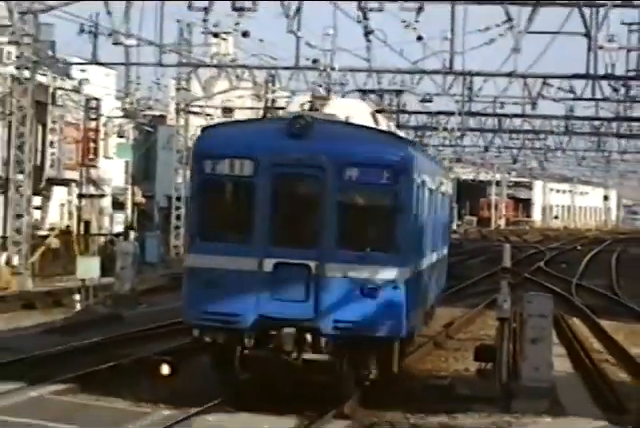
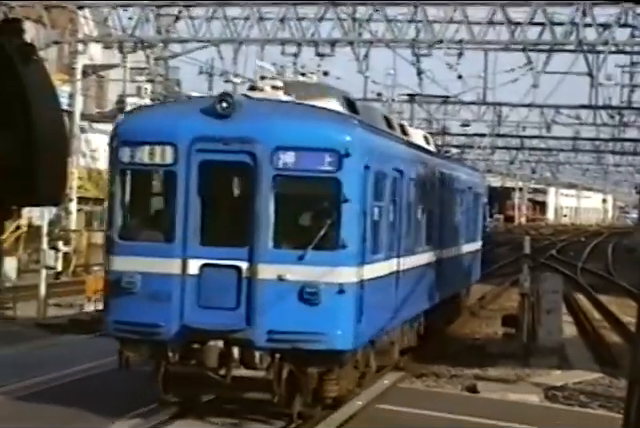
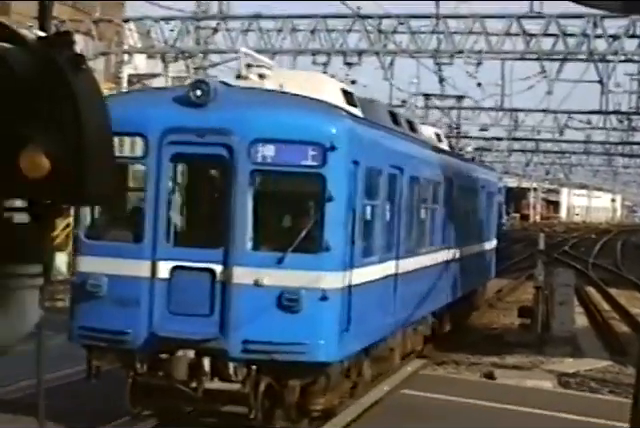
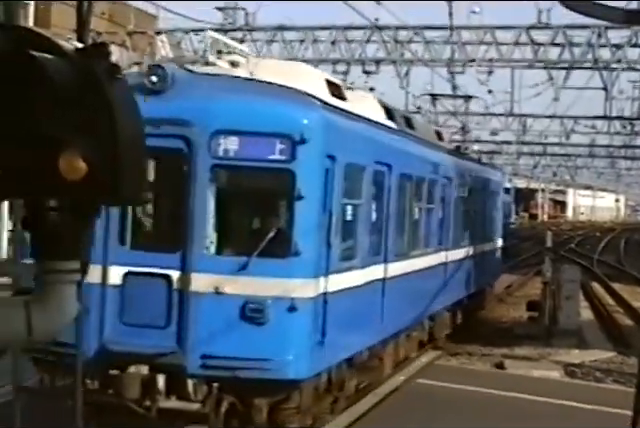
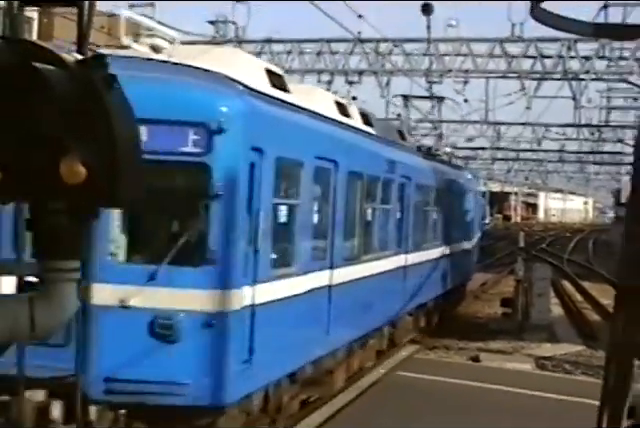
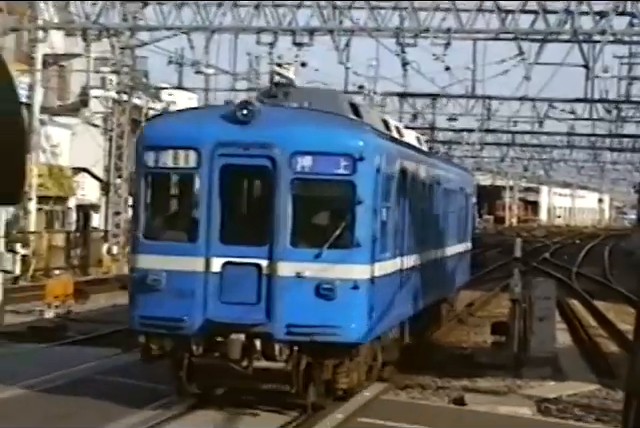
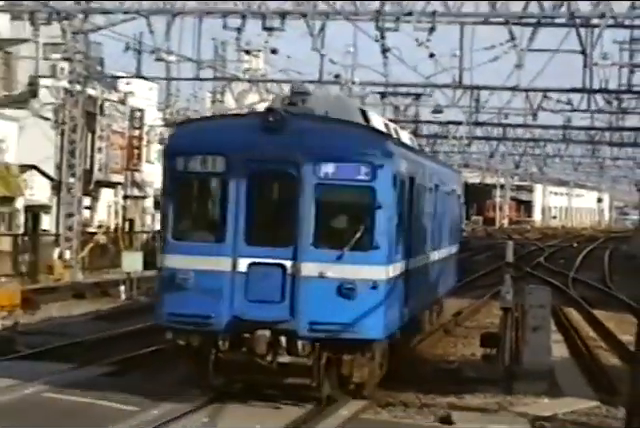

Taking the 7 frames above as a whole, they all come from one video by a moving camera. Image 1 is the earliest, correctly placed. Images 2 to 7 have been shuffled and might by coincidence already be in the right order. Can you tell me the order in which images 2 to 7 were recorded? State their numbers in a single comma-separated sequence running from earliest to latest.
7, 6, 2, 3, 4, 5
